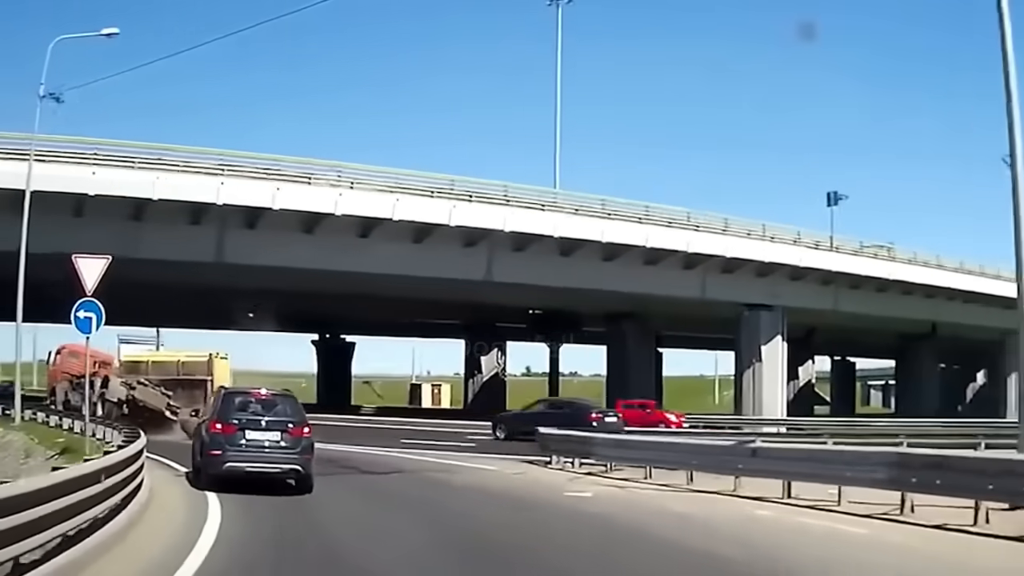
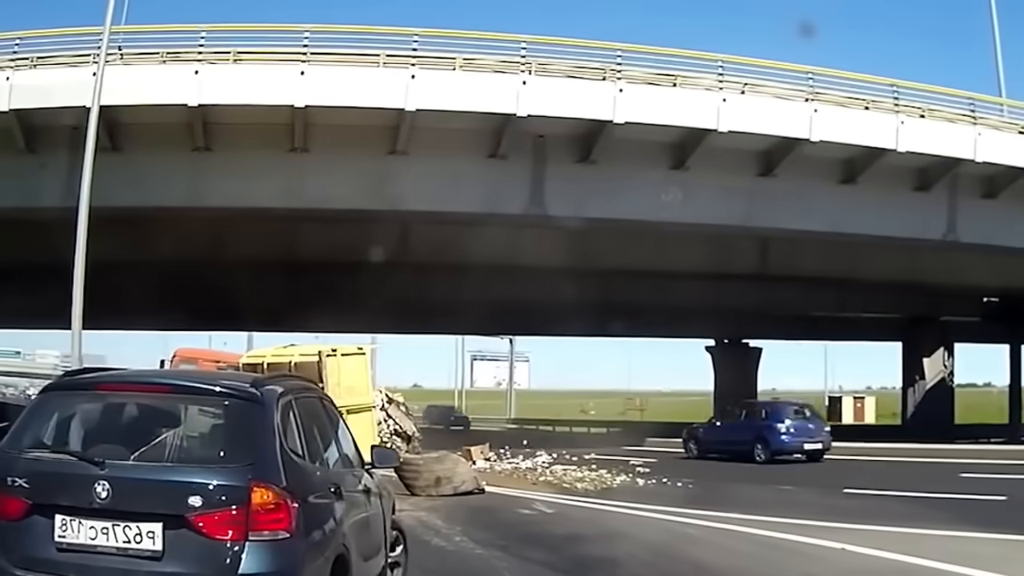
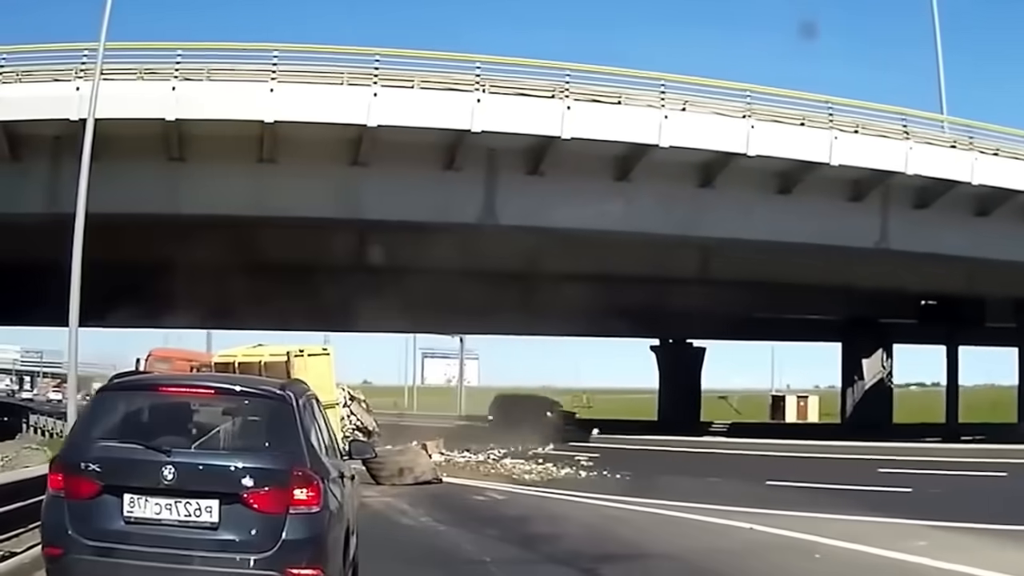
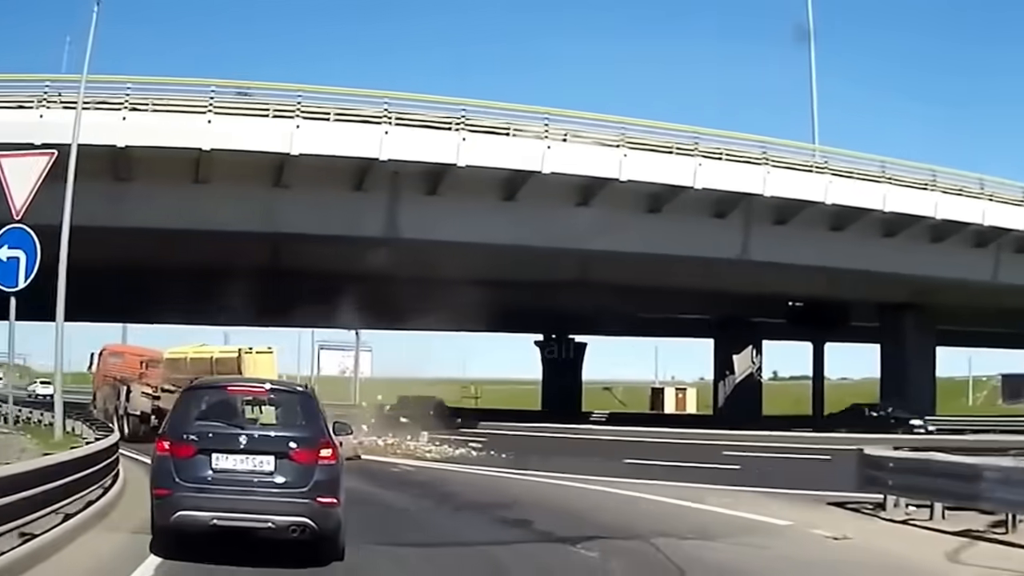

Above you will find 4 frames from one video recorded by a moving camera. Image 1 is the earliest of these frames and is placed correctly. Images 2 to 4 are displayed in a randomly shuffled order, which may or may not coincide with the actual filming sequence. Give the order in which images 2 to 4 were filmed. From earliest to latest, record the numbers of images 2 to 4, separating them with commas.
4, 3, 2
